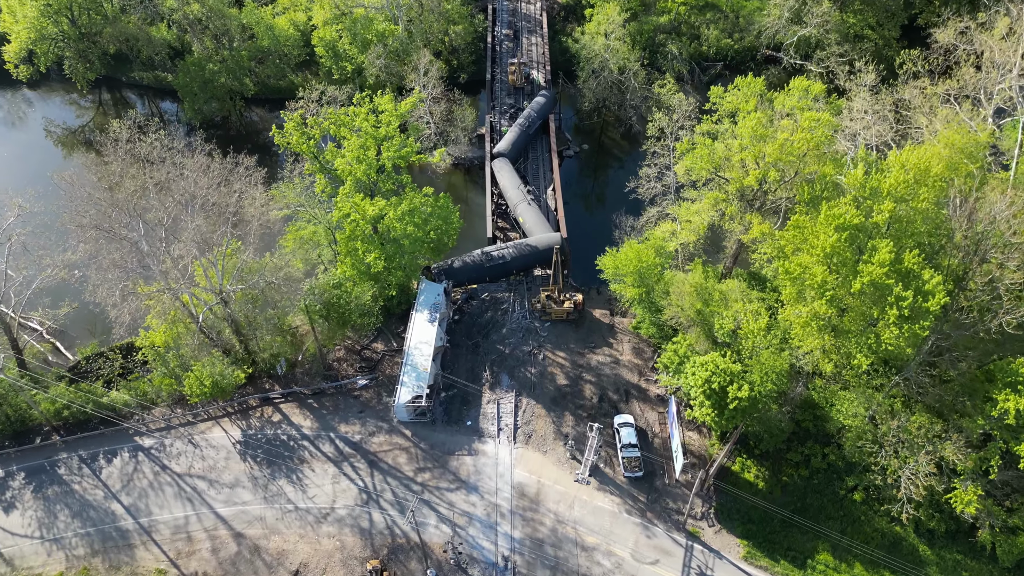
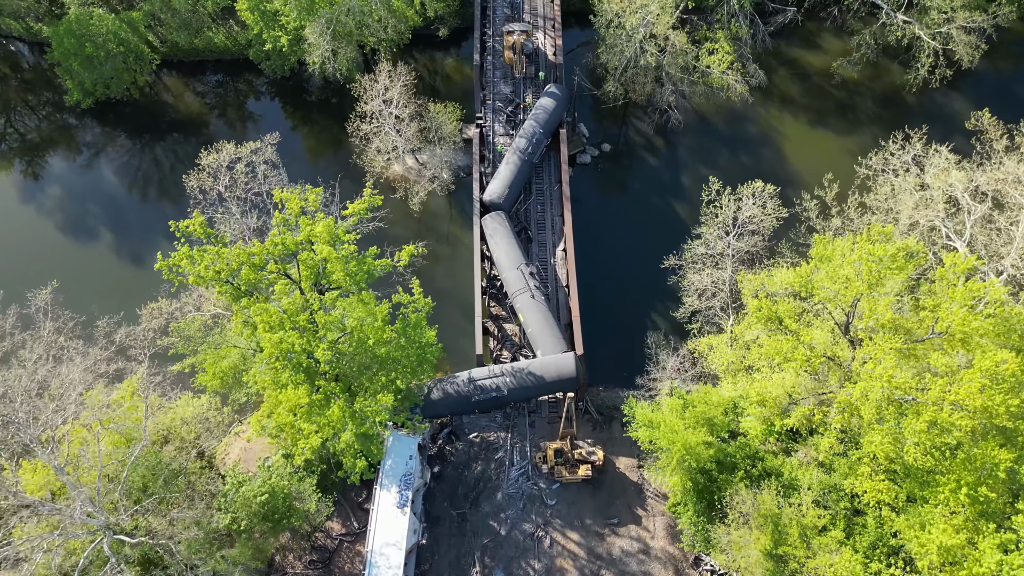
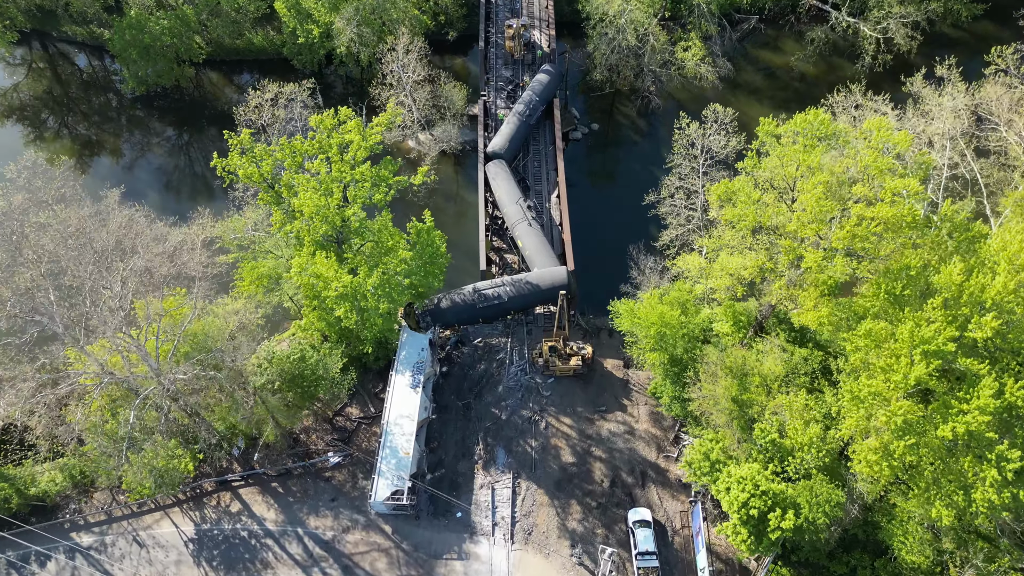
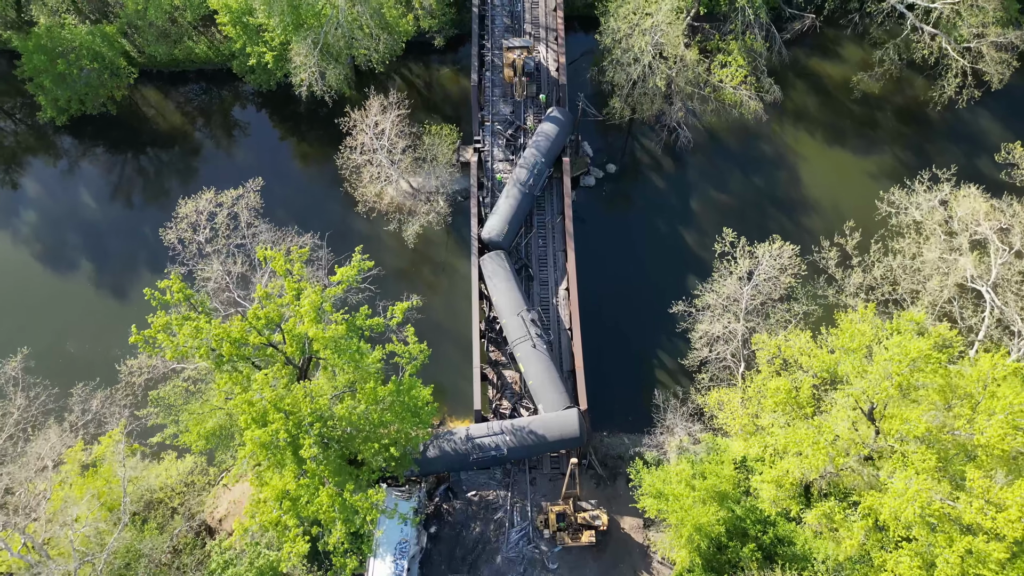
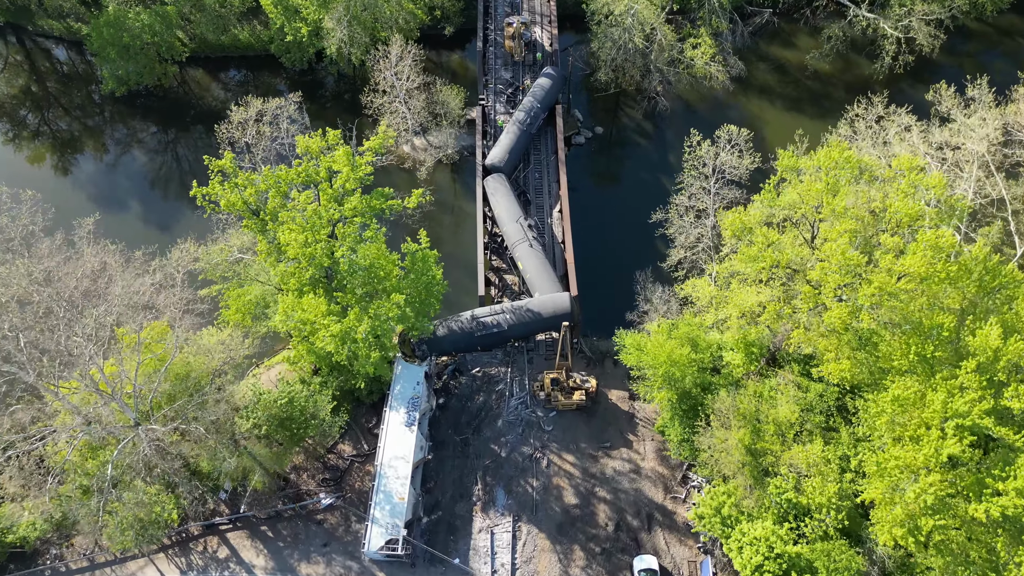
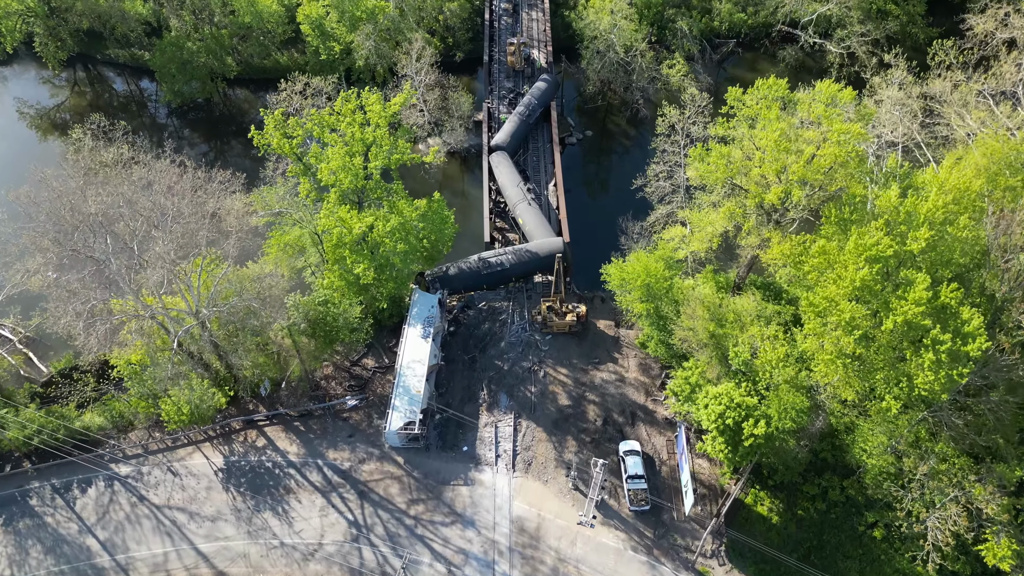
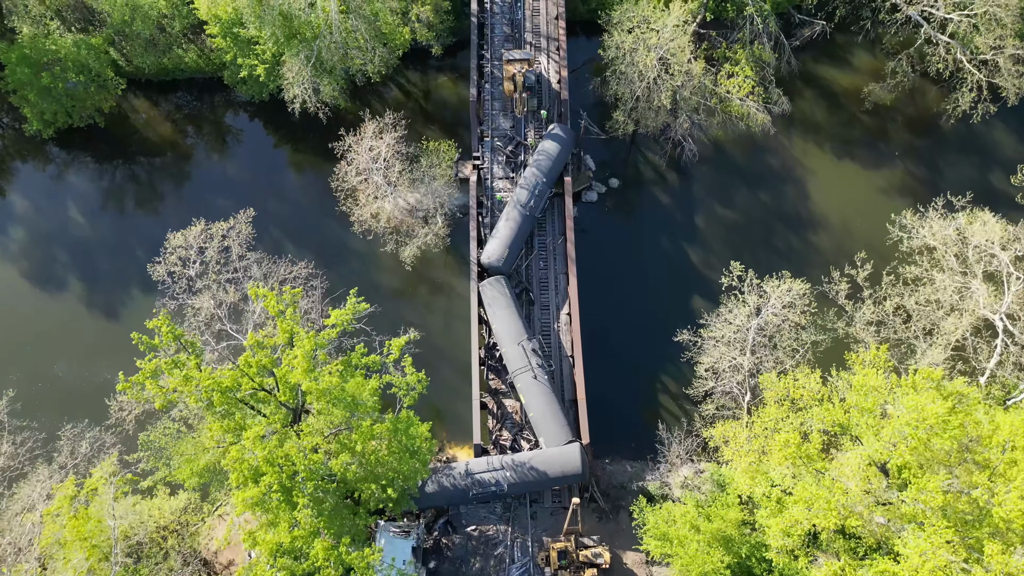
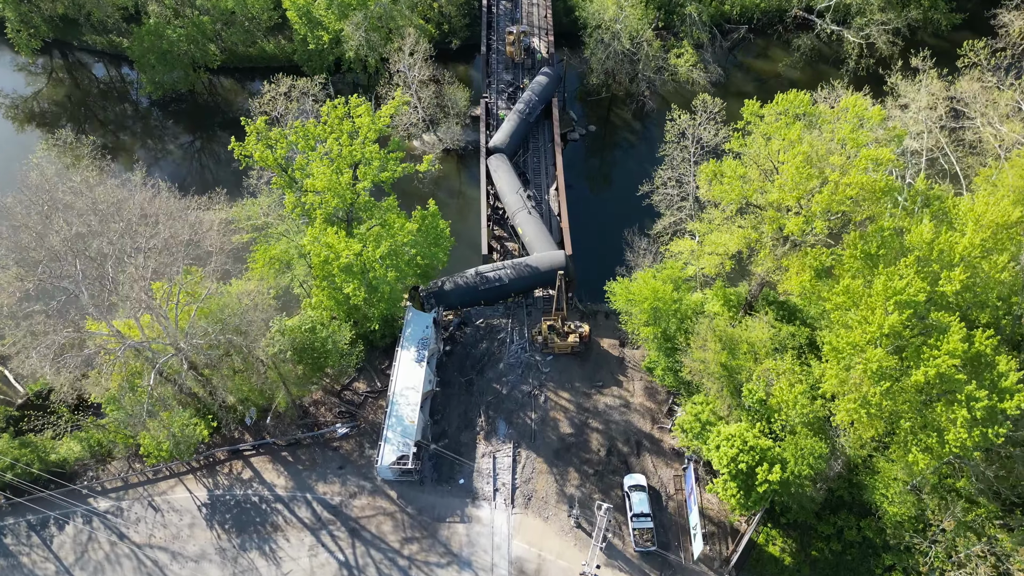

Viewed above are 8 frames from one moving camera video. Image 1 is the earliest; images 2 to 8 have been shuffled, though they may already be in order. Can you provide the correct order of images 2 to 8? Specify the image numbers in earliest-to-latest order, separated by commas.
6, 8, 3, 5, 2, 4, 7
